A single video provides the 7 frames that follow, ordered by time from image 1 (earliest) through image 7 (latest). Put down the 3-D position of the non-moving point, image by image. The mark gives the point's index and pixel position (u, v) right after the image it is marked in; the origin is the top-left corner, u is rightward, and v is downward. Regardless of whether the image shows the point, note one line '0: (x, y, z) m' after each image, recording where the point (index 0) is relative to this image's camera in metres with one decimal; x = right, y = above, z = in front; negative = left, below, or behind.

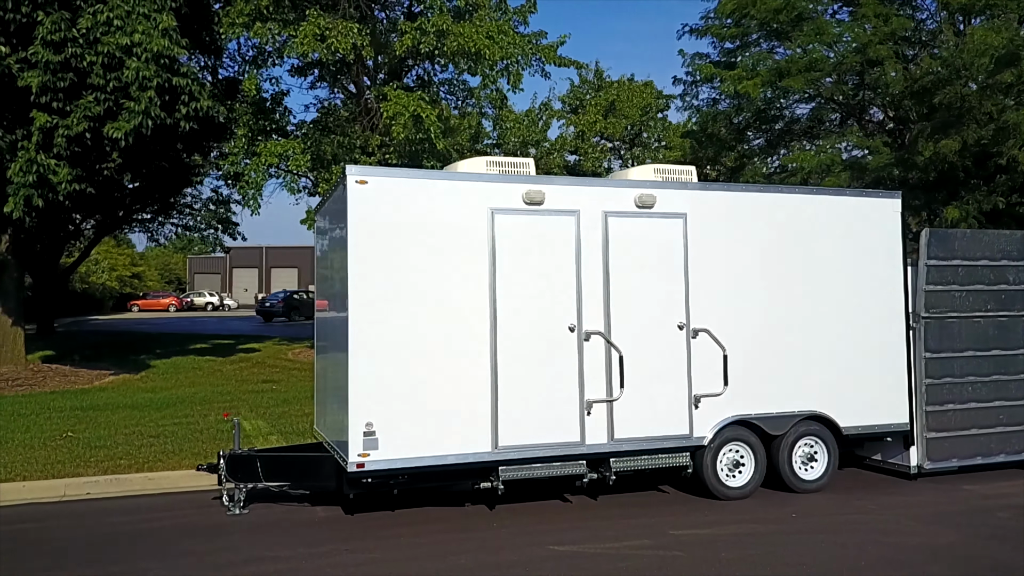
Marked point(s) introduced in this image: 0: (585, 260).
0: (+0.6, +0.3, +7.0) m
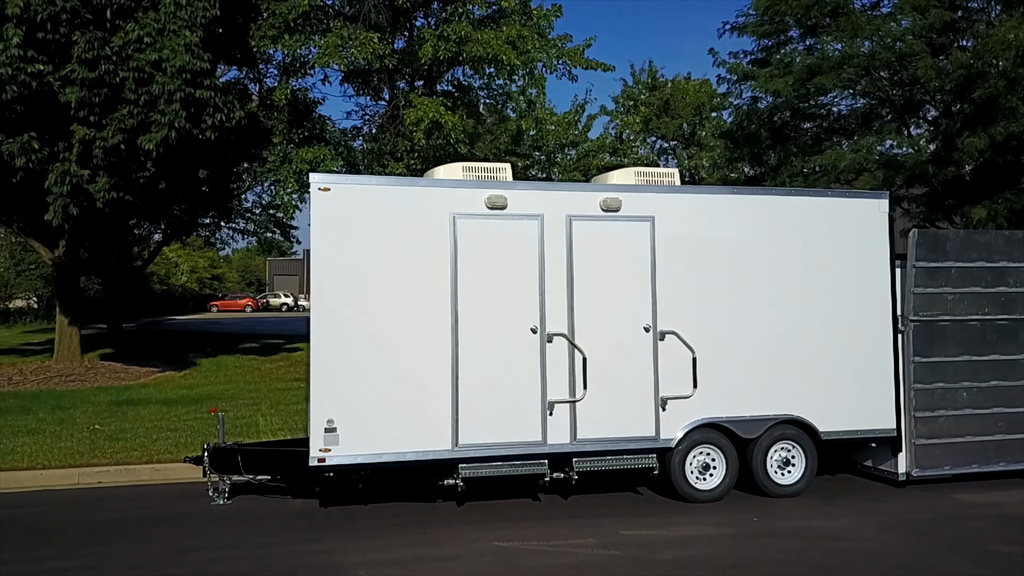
0: (+0.3, +0.2, +7.2) m
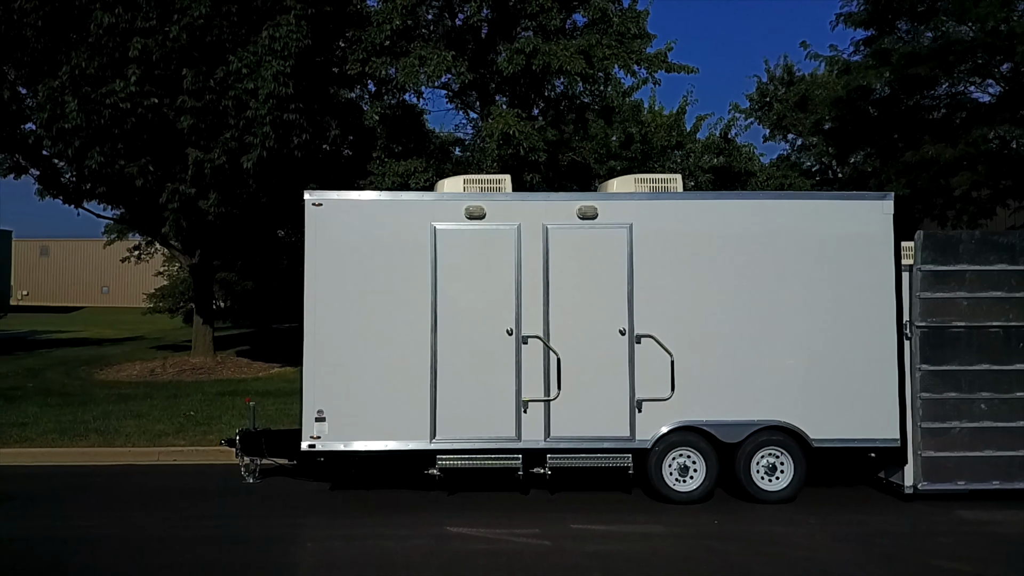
0: (+0.1, +0.2, +7.6) m
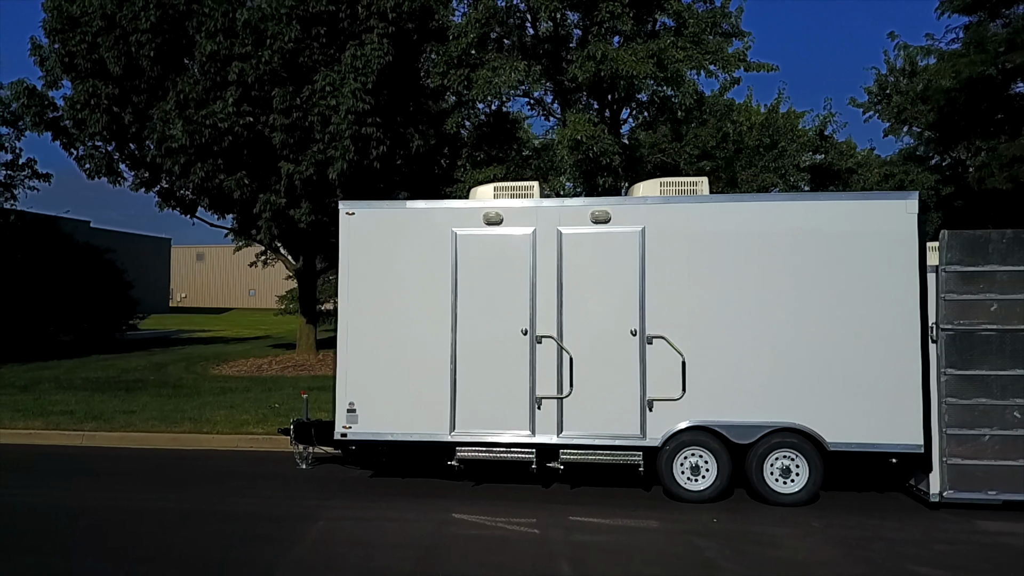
0: (+0.3, +0.2, +7.9) m
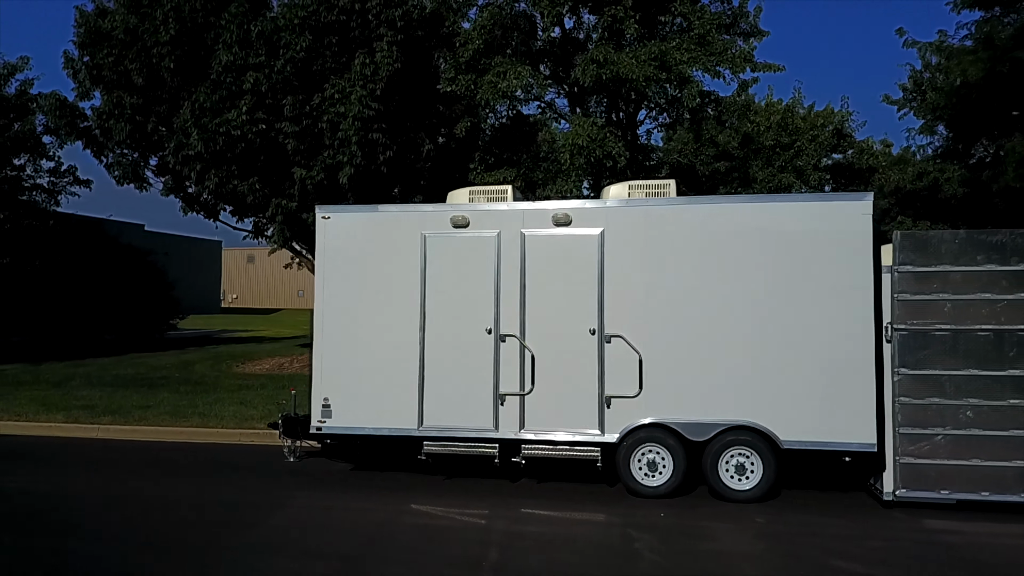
0: (-0.1, +0.2, +8.2) m
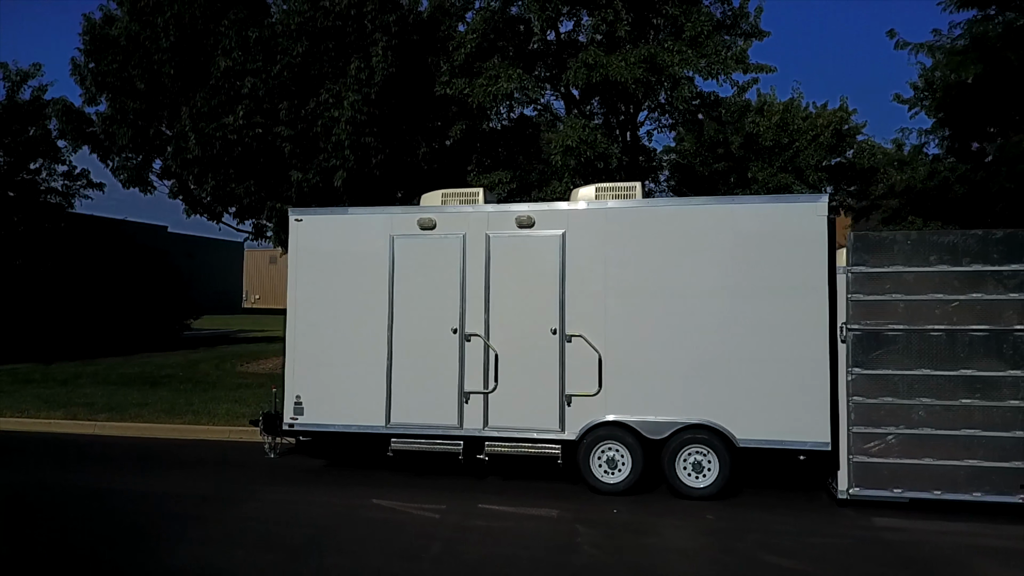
0: (-0.4, +0.2, +8.4) m
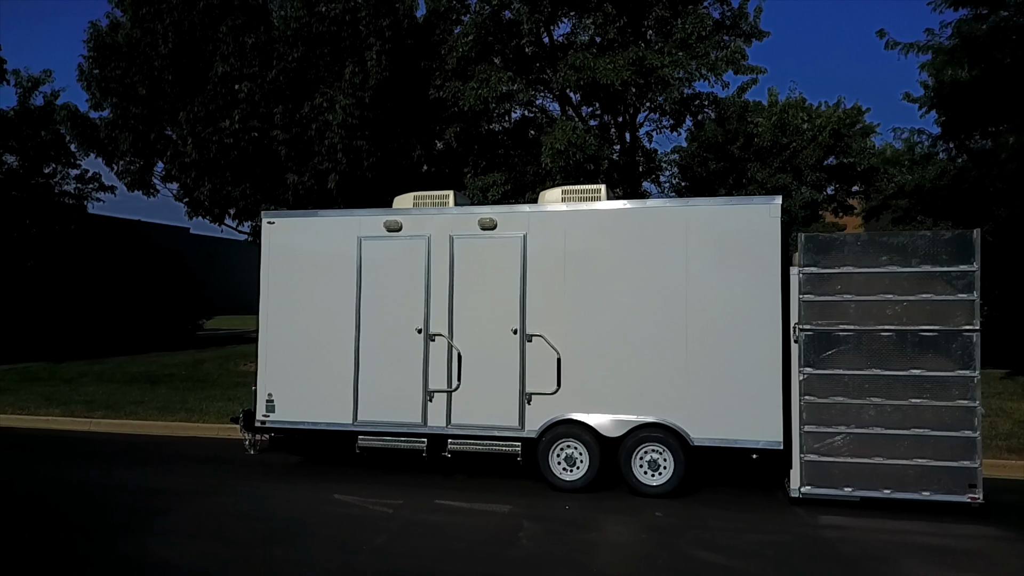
0: (-0.8, +0.1, +8.6) m
